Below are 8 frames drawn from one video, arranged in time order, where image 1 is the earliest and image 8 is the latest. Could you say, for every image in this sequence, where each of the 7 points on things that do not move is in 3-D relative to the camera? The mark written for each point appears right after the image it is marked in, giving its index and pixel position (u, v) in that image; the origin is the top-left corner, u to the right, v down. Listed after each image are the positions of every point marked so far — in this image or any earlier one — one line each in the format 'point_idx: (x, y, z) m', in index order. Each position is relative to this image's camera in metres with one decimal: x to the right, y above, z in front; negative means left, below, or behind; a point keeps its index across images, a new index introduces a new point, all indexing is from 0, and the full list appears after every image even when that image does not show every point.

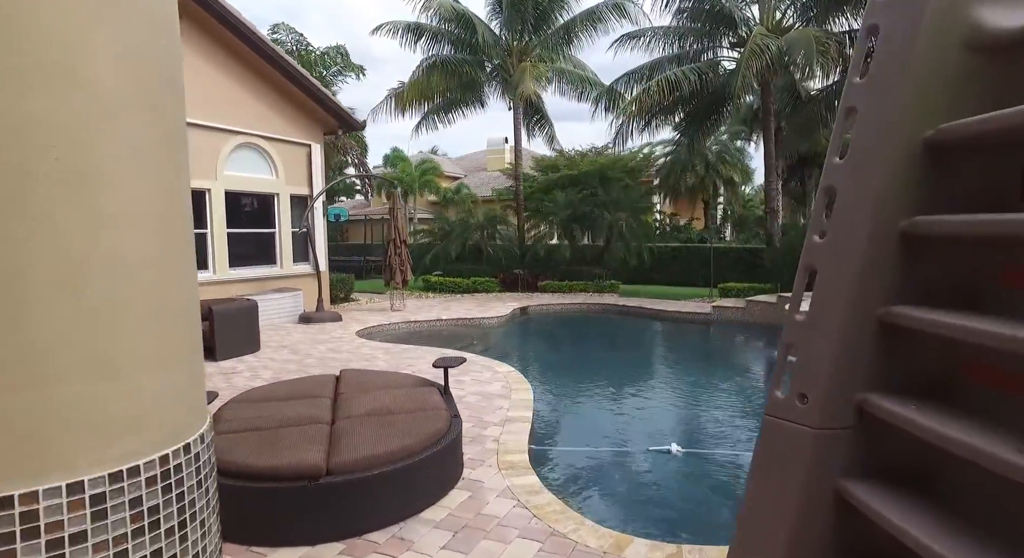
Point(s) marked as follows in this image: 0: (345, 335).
0: (-2.2, -0.8, +8.3) m
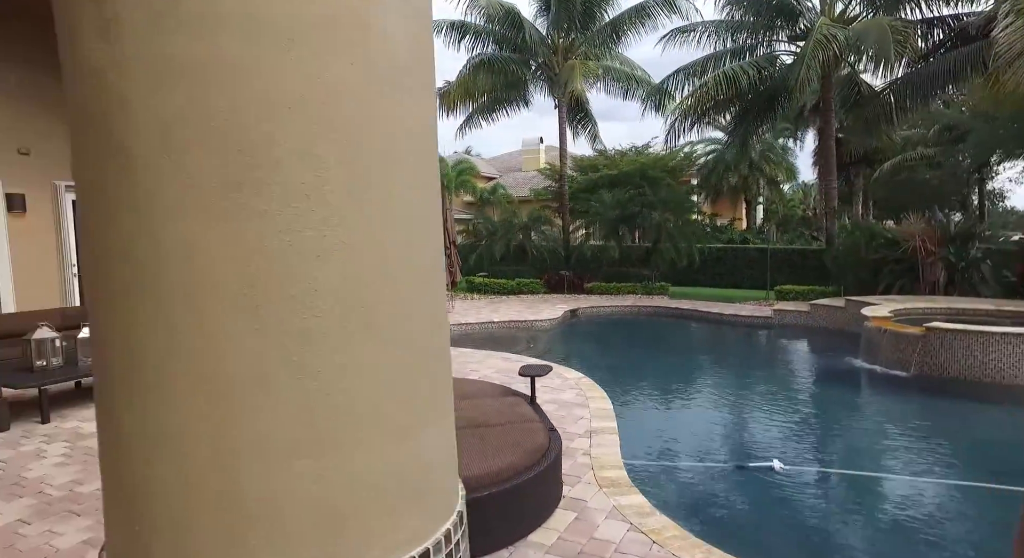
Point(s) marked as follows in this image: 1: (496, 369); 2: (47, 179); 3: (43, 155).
0: (-1.5, -0.8, +8.2) m
1: (-0.2, -0.9, +6.0) m
2: (-6.6, +1.4, +8.7) m
3: (-6.6, +1.8, +8.7) m
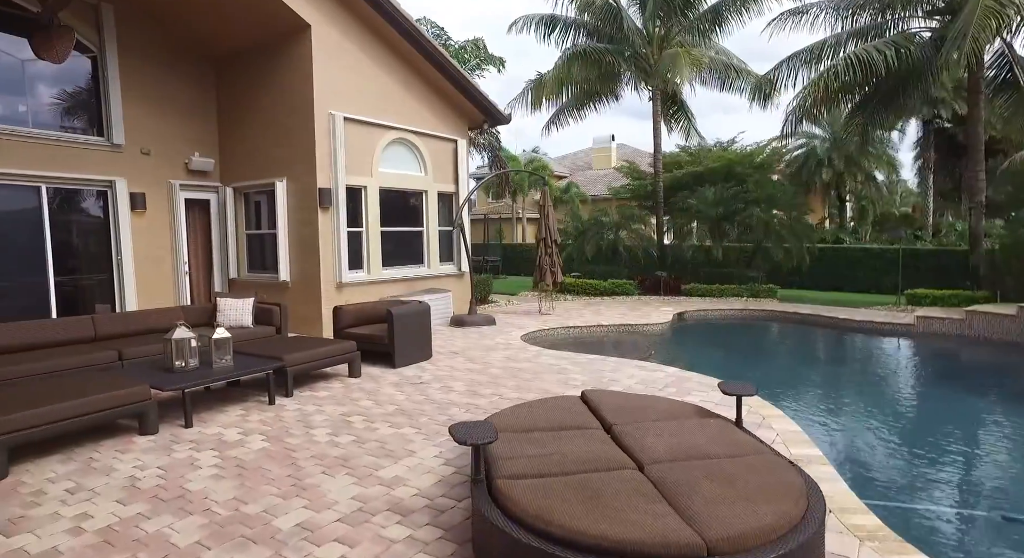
0: (0.0, -0.8, +7.9) m
1: (+1.1, -0.9, +5.5) m
2: (-5.0, +1.5, +8.9) m
3: (-5.0, +1.8, +8.9) m
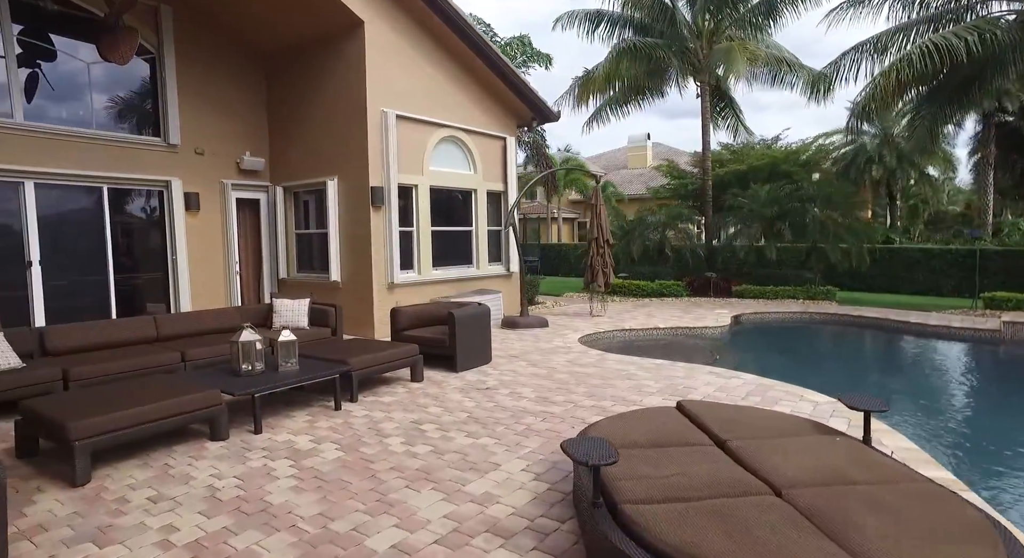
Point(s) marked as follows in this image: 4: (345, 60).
0: (+0.7, -0.8, +7.6) m
1: (+1.7, -0.9, +5.2) m
2: (-4.2, +1.5, +8.9) m
3: (-4.3, +1.8, +8.9) m
4: (-2.3, +3.0, +8.4) m
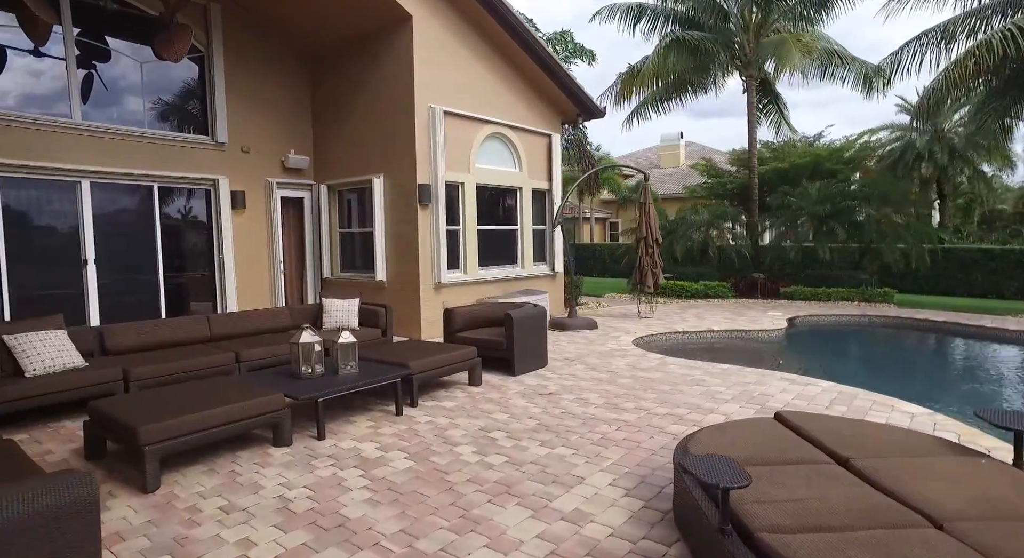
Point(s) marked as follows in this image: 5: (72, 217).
0: (+1.3, -0.8, +7.3) m
1: (+2.2, -0.9, +4.9) m
2: (-3.6, +1.5, +8.8) m
3: (-3.6, +1.8, +8.8) m
4: (-1.6, +3.0, +8.3) m
5: (-5.0, +0.7, +7.1) m
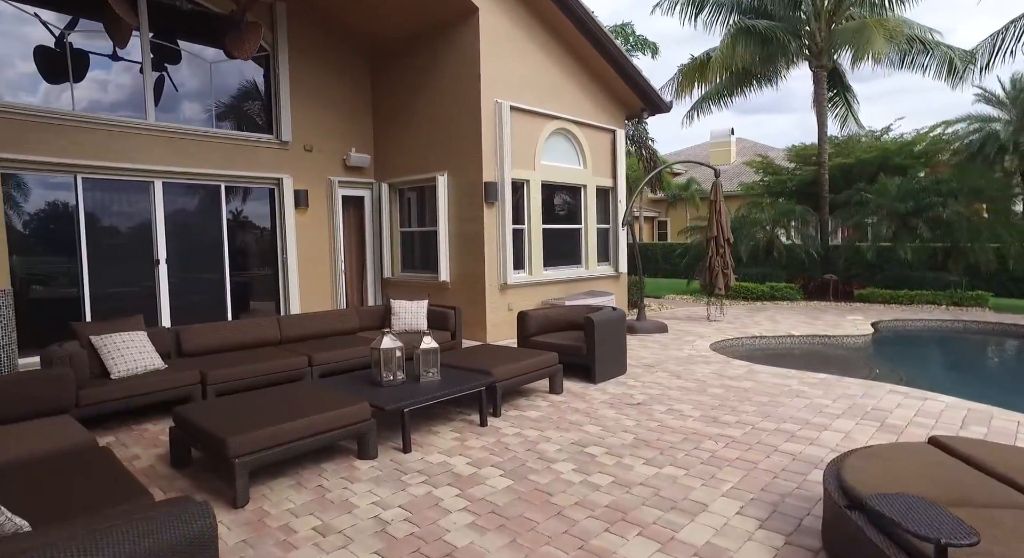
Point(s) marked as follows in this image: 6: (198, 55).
0: (+2.1, -0.8, +6.9) m
1: (+2.9, -0.9, +4.4) m
2: (-2.6, +1.5, +8.7) m
3: (-2.7, +1.8, +8.7) m
4: (-0.7, +3.0, +8.0) m
5: (-4.2, +0.7, +7.1) m
6: (-3.9, +2.8, +7.7) m
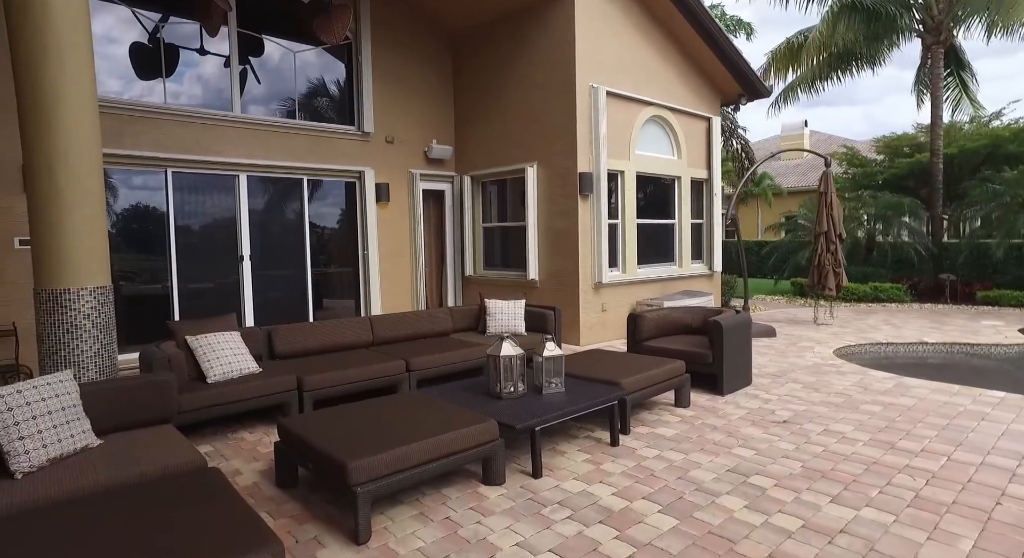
0: (+3.2, -0.8, +6.1) m
1: (+3.7, -0.9, +3.6) m
2: (-1.4, +1.5, +8.3) m
3: (-1.4, +1.8, +8.3) m
4: (+0.5, +3.0, +7.5) m
5: (-3.1, +0.7, +6.9) m
6: (-2.8, +2.8, +7.4) m
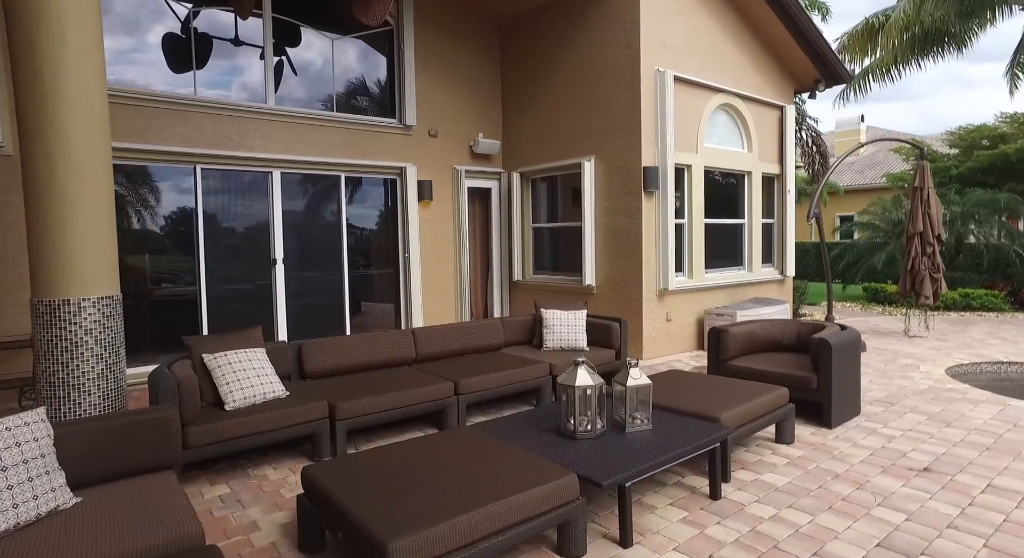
0: (+3.7, -0.9, +5.2) m
1: (+4.0, -1.0, +2.7) m
2: (-0.8, +1.4, +7.7) m
3: (-0.8, +1.8, +7.7) m
4: (+1.1, +2.9, +6.7) m
5: (-2.6, +0.7, +6.3) m
6: (-2.2, +2.8, +6.9) m
